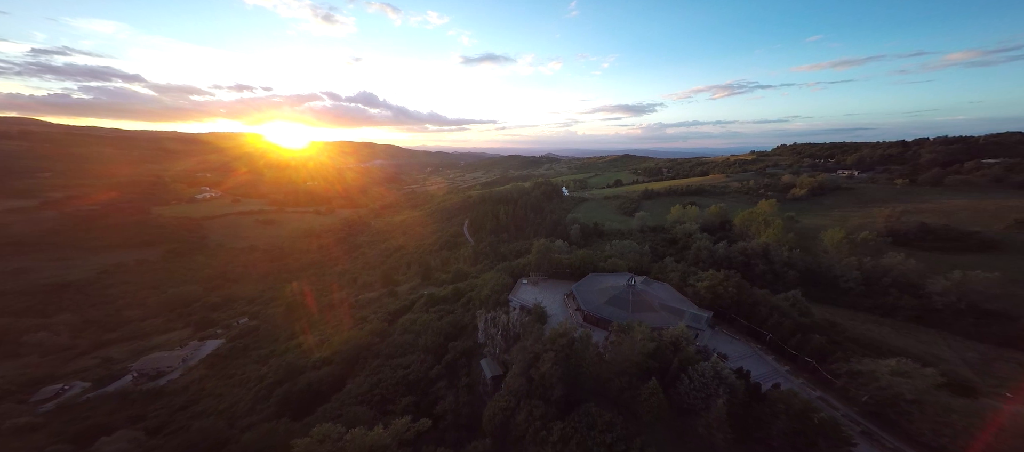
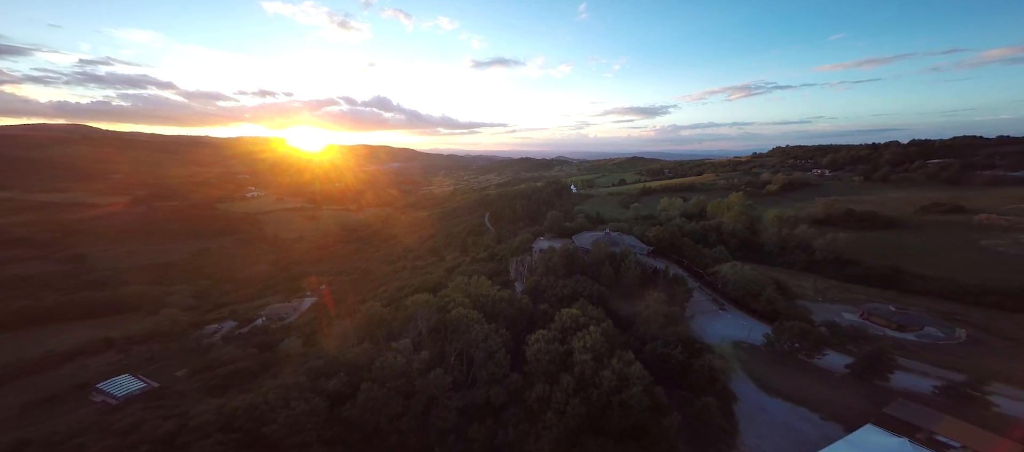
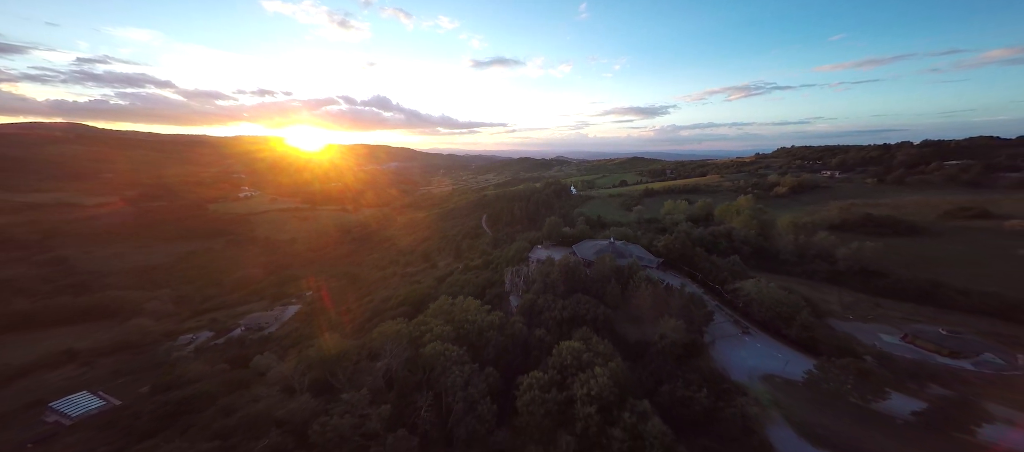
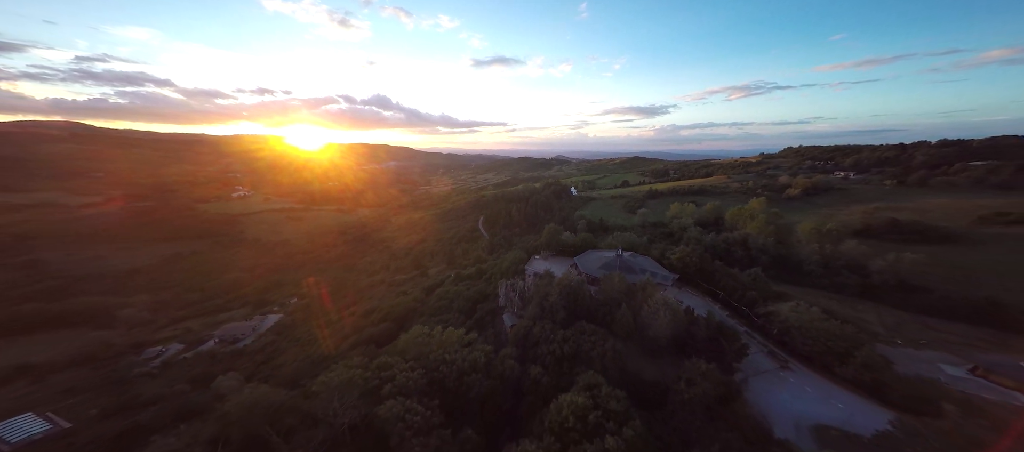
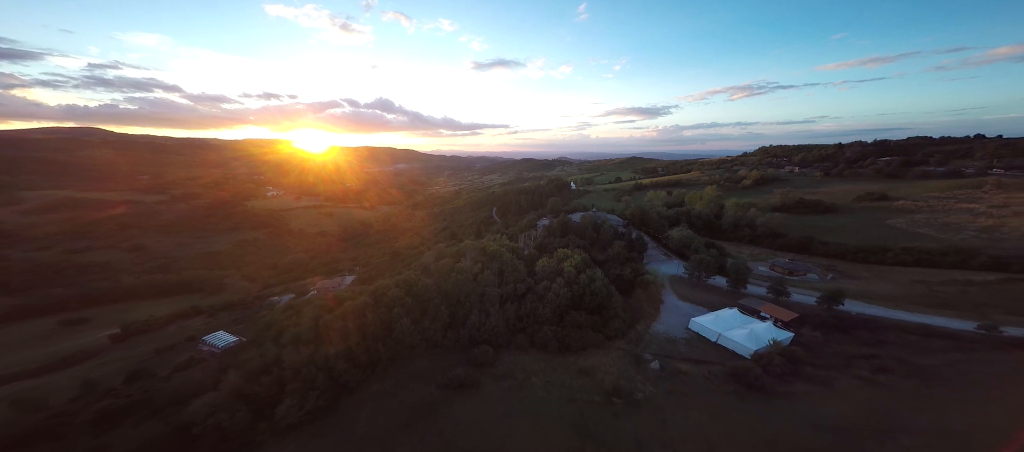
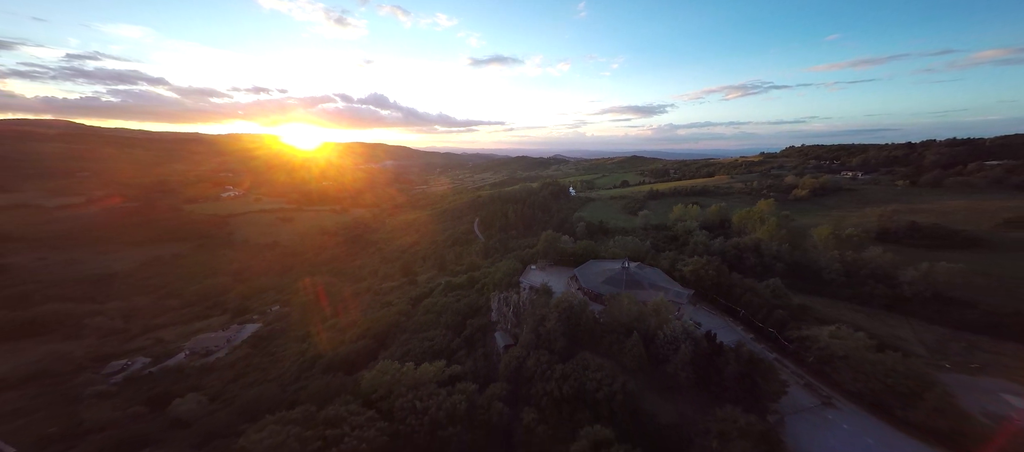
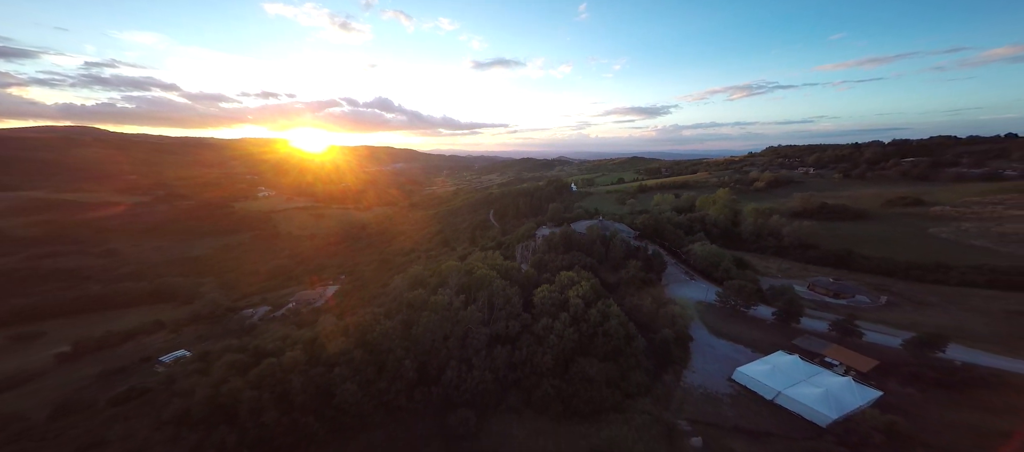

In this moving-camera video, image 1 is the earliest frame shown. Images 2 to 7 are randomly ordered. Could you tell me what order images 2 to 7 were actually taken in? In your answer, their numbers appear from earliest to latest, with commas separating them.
6, 4, 3, 2, 7, 5
